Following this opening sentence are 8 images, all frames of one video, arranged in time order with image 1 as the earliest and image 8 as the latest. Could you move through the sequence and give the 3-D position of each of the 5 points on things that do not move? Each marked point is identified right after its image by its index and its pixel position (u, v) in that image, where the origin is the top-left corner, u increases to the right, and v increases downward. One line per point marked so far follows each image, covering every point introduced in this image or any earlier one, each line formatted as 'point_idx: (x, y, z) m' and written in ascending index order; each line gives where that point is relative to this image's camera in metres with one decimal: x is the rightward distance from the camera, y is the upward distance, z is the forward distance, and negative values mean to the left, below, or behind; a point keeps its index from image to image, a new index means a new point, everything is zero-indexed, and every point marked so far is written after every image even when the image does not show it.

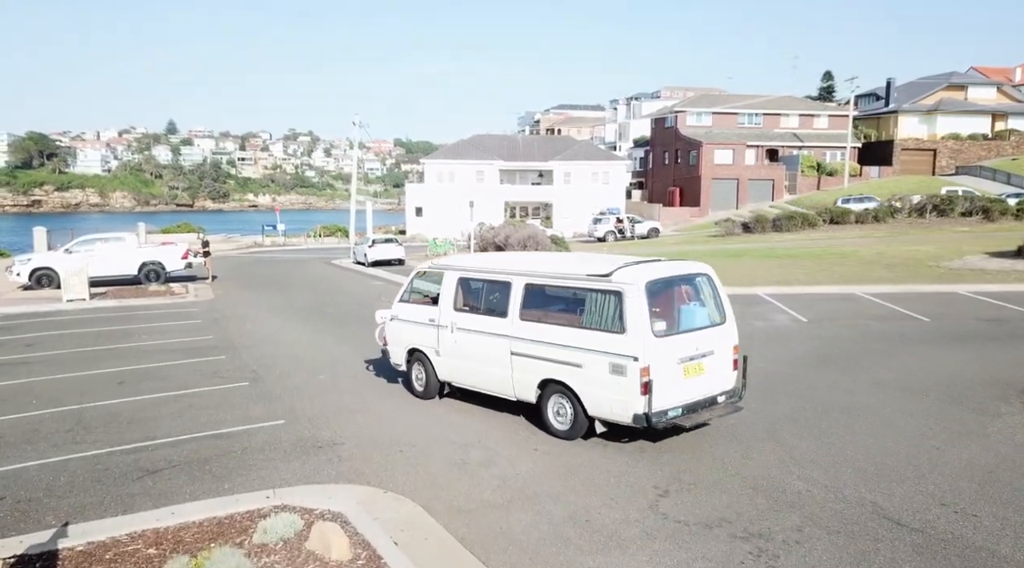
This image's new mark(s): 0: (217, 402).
0: (-3.6, -1.4, +9.1) m
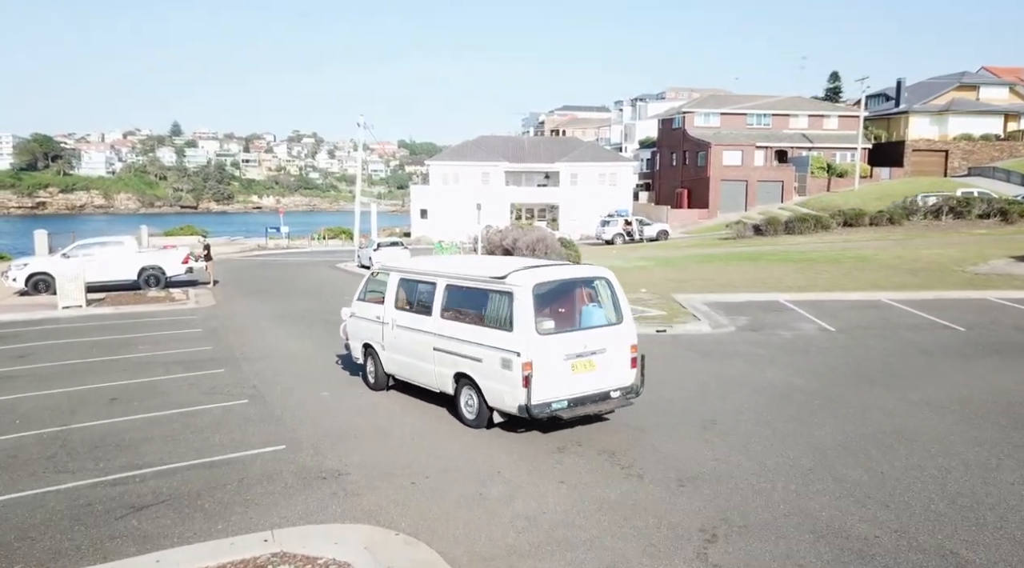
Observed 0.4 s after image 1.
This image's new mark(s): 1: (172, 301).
0: (-3.3, -1.6, +8.4) m
1: (-9.0, -0.4, +19.7) m
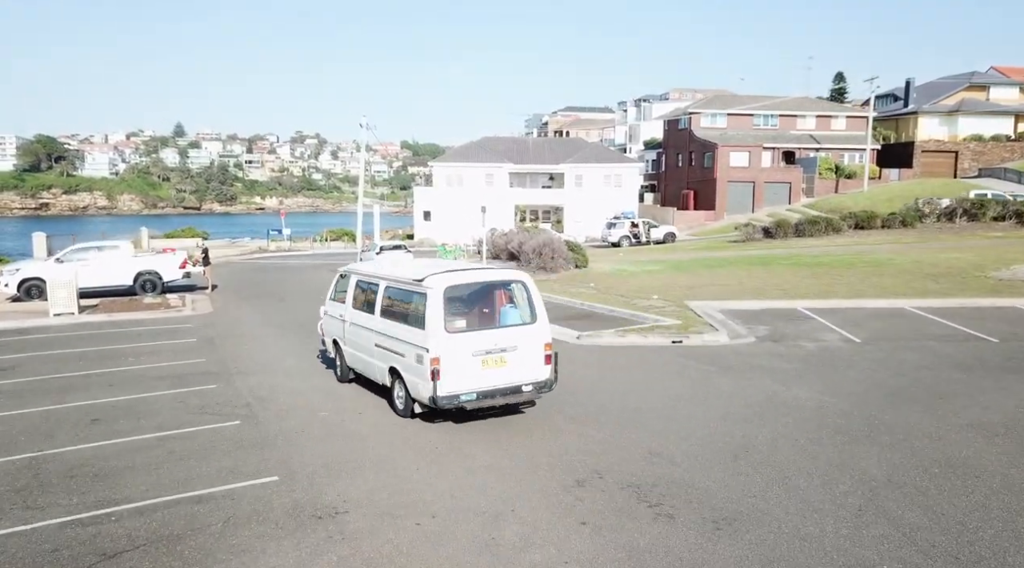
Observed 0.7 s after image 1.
0: (-3.2, -1.7, +7.8) m
1: (-8.8, -0.6, +19.1) m
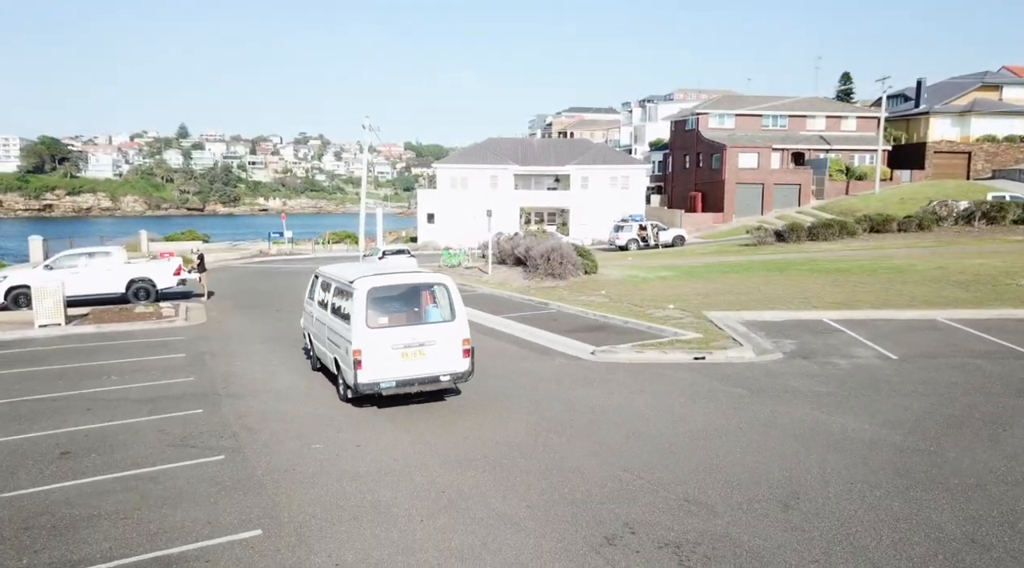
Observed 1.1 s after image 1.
0: (-3.1, -1.9, +6.9) m
1: (-8.6, -0.8, +18.2) m
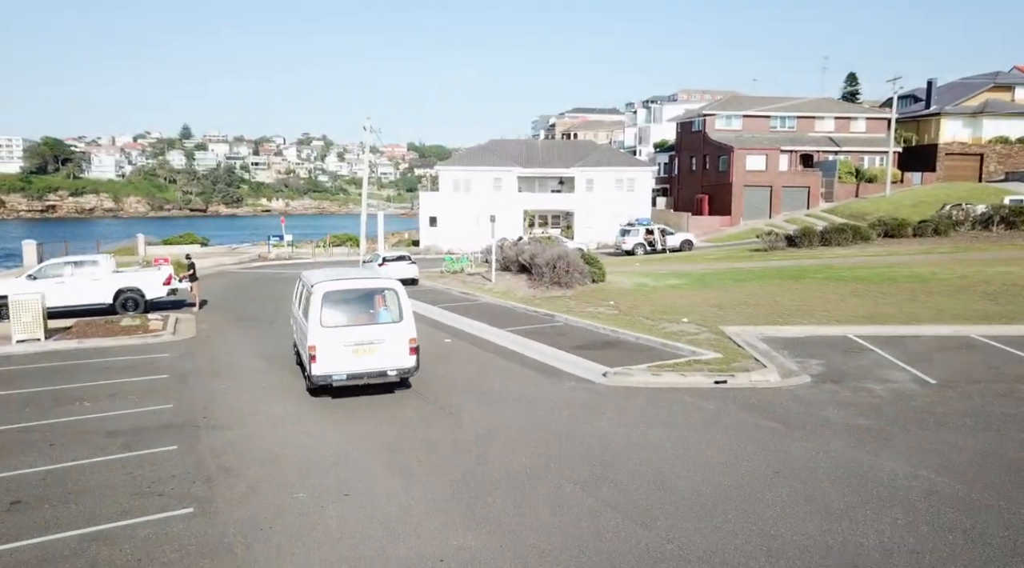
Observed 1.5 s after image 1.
0: (-3.0, -2.2, +6.0) m
1: (-8.5, -1.1, +17.3) m
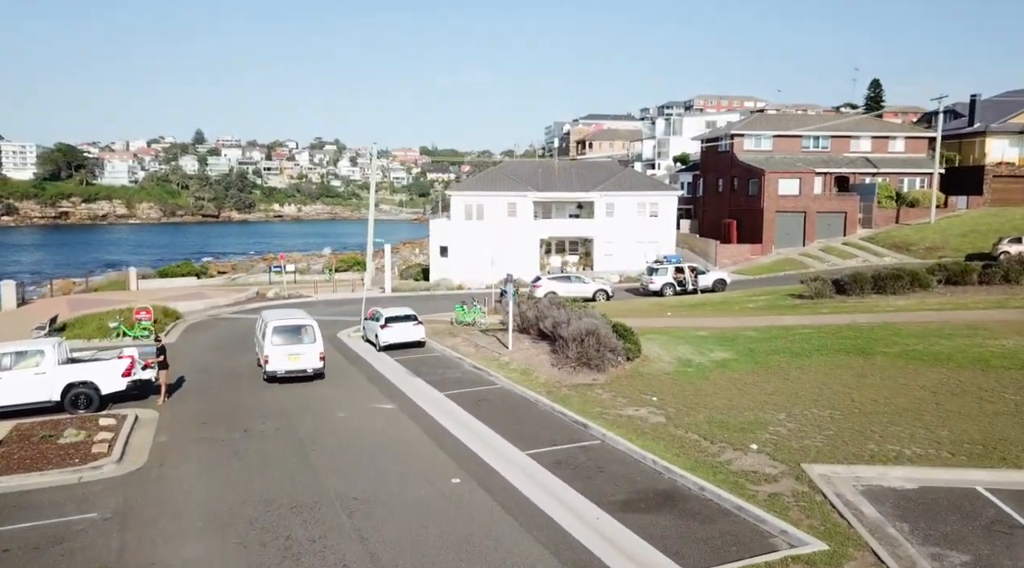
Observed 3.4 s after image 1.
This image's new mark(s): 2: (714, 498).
0: (-2.7, -4.3, +2.7) m
1: (-8.1, -3.2, +14.1) m
2: (+3.1, -3.3, +11.5) m
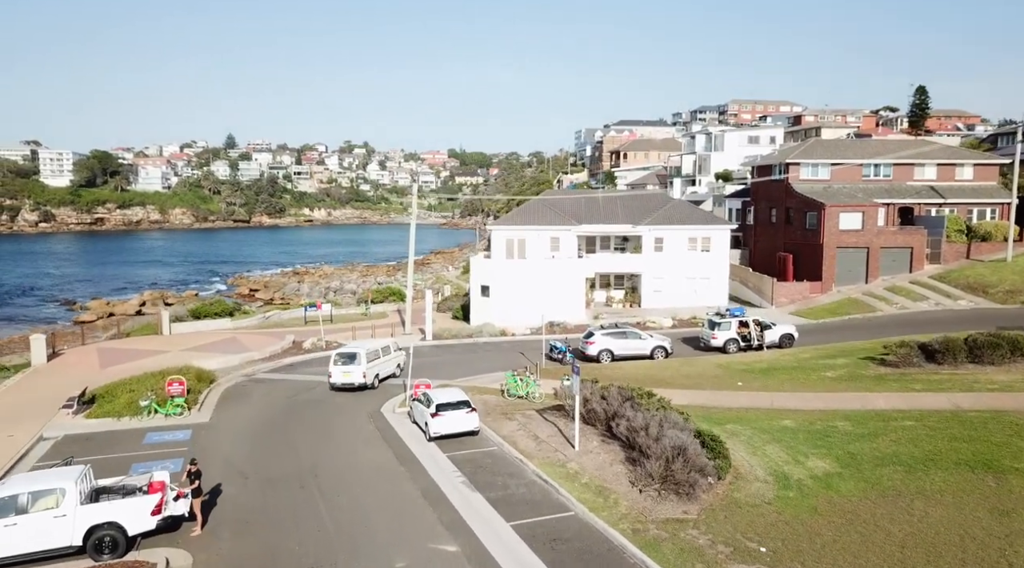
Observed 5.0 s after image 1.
0: (-1.5, -6.9, +0.4) m
1: (-6.5, -5.8, +12.0) m
2: (+4.6, -5.9, +9.0) m
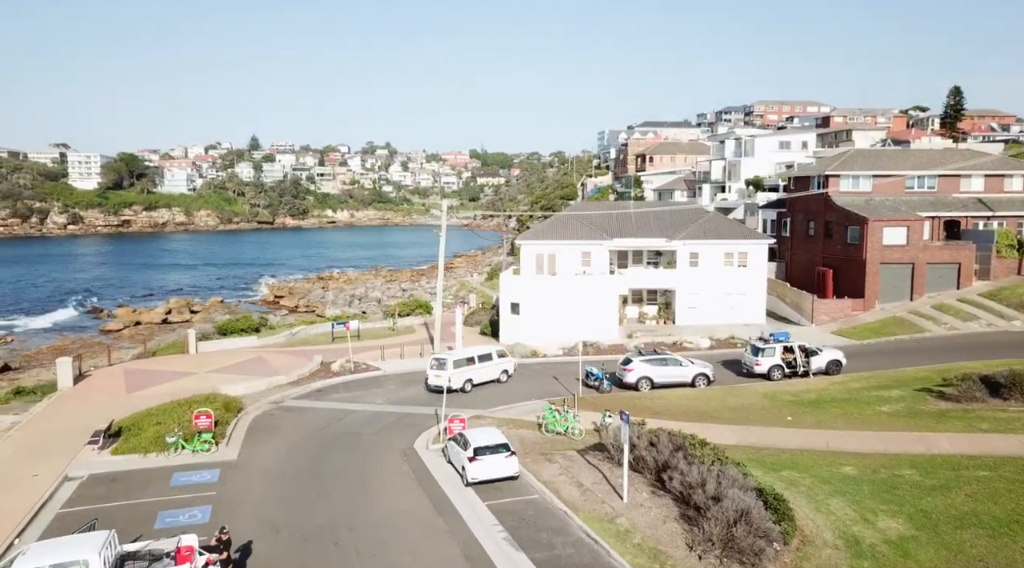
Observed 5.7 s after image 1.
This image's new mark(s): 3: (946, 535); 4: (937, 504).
0: (-0.9, -8.0, -0.8) m
1: (-5.5, -6.9, +11.0) m
2: (+5.4, -7.0, +7.7) m
3: (+10.0, -5.8, +17.2) m
4: (+10.9, -5.6, +19.0) m
